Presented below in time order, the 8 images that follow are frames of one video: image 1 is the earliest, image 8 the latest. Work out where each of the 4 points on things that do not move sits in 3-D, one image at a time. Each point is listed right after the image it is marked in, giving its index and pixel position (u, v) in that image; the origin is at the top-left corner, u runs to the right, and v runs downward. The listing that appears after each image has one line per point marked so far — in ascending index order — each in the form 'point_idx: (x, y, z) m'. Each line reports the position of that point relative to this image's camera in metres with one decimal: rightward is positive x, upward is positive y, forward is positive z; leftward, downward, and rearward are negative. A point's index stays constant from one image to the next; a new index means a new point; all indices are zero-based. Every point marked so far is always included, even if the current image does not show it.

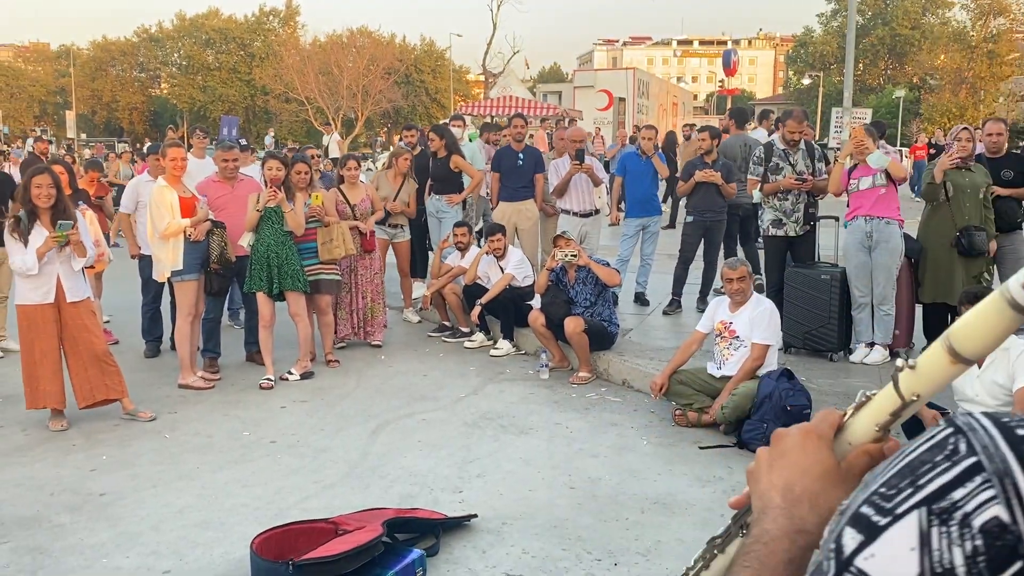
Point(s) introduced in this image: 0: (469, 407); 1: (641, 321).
0: (-0.3, -0.9, +6.0) m
1: (+1.1, -0.3, +6.9) m
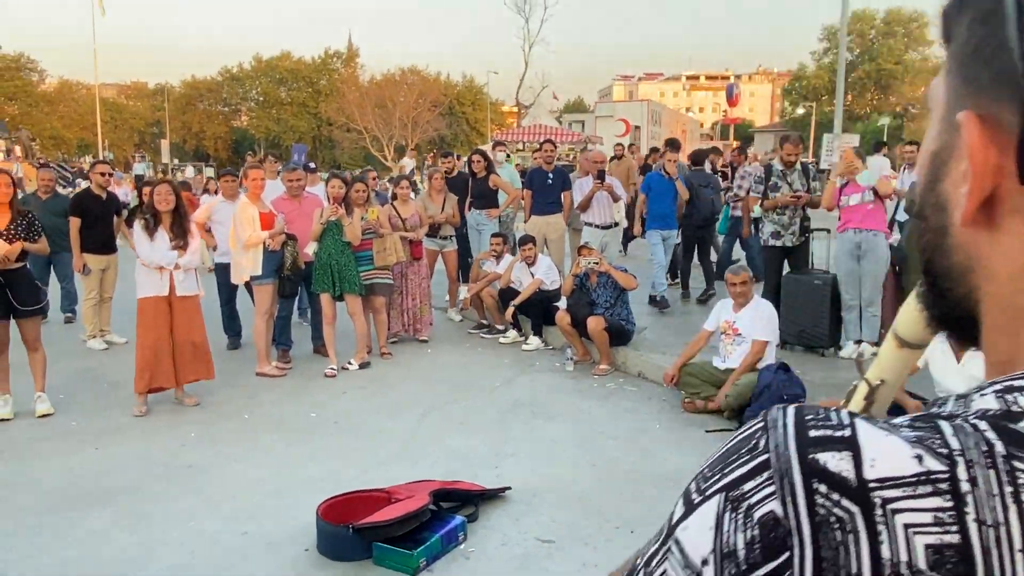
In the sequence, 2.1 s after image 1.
0: (-0.1, -0.9, +6.9) m
1: (+1.4, -0.3, +7.8) m
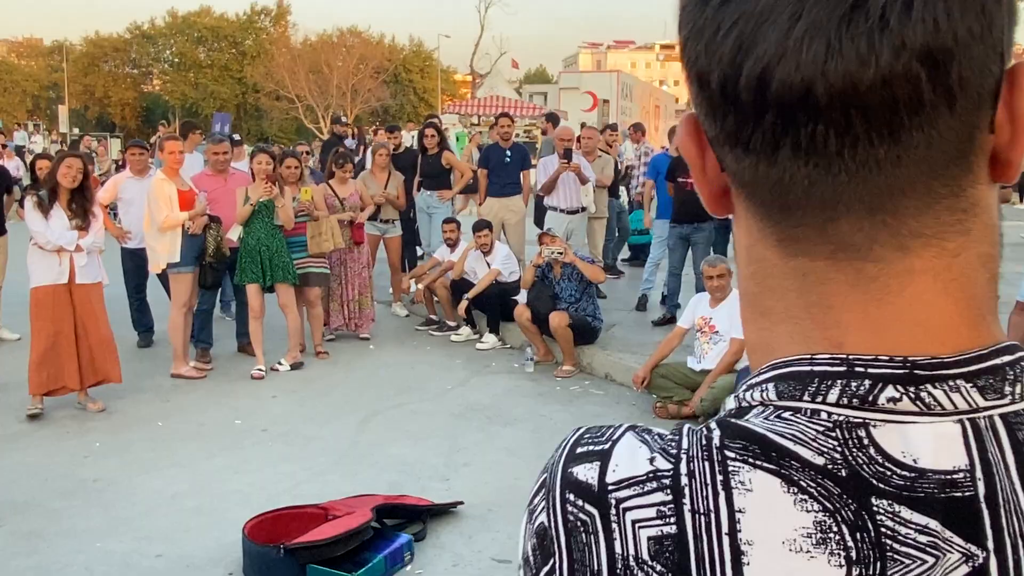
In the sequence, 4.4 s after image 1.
0: (-0.4, -0.8, +6.2) m
1: (+1.0, -0.3, +7.1) m
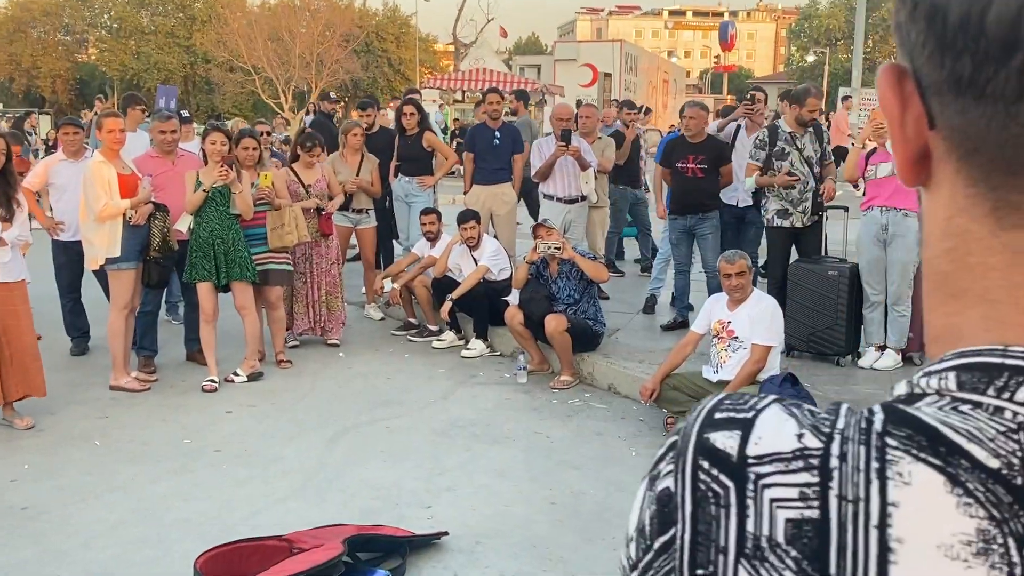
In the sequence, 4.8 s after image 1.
0: (-0.5, -0.8, +5.4) m
1: (+0.9, -0.2, +6.4) m
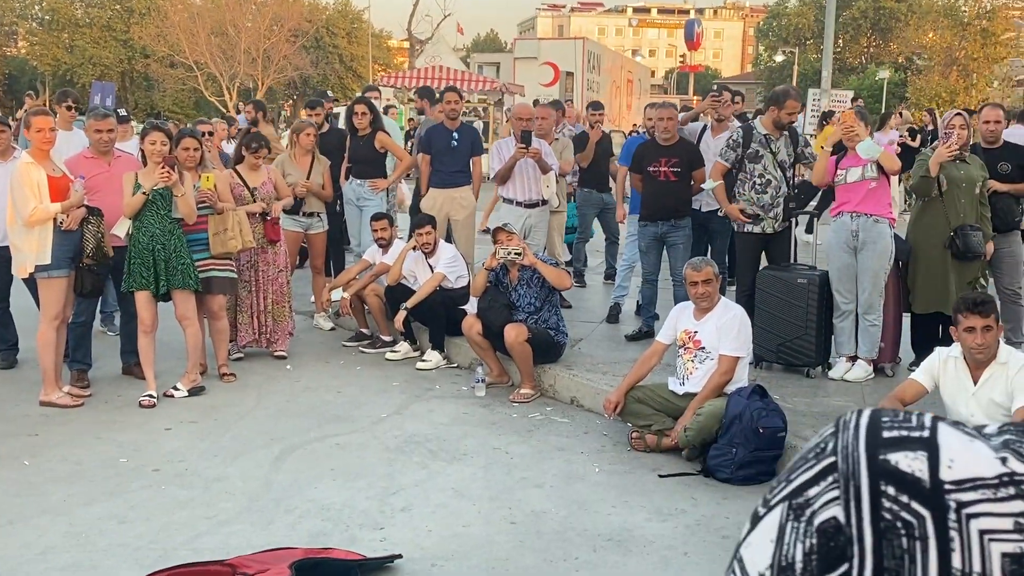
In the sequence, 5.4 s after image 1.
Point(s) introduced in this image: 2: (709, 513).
0: (-0.8, -0.9, +5.1) m
1: (+0.6, -0.3, +6.1) m
2: (+1.1, -1.2, +4.3) m
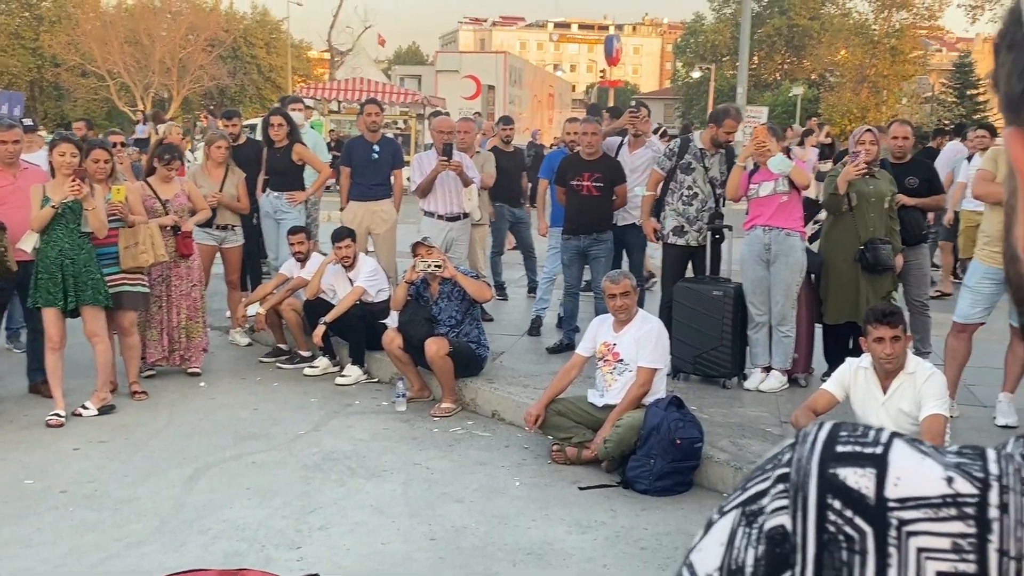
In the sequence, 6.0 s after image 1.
0: (-1.3, -1.0, +5.1) m
1: (+0.1, -0.4, +6.1) m
2: (+0.6, -1.2, +4.3) m
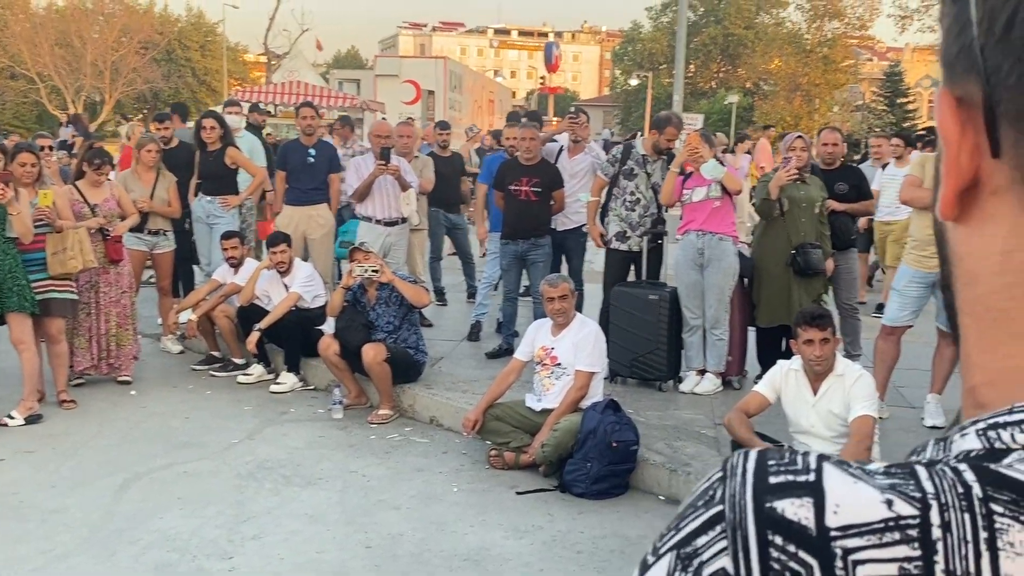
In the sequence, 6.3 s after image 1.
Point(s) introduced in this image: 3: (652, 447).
0: (-1.6, -1.0, +5.0) m
1: (-0.4, -0.4, +6.1) m
2: (+0.3, -1.3, +4.3) m
3: (+0.8, -0.9, +4.8) m
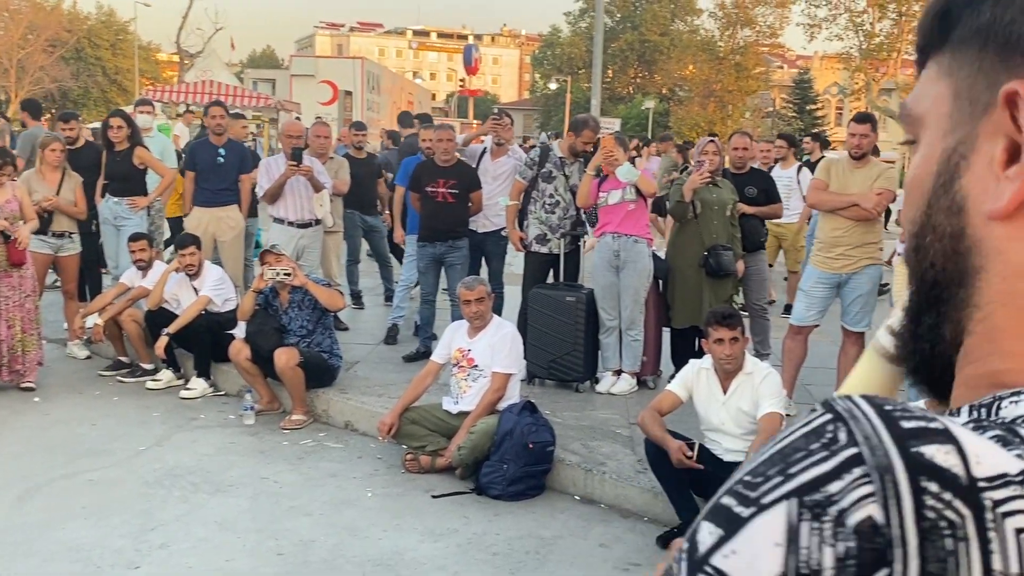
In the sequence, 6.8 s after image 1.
0: (-2.1, -1.0, +4.9) m
1: (-1.0, -0.5, +6.1) m
2: (-0.2, -1.3, +4.3) m
3: (+0.3, -0.9, +4.9) m
